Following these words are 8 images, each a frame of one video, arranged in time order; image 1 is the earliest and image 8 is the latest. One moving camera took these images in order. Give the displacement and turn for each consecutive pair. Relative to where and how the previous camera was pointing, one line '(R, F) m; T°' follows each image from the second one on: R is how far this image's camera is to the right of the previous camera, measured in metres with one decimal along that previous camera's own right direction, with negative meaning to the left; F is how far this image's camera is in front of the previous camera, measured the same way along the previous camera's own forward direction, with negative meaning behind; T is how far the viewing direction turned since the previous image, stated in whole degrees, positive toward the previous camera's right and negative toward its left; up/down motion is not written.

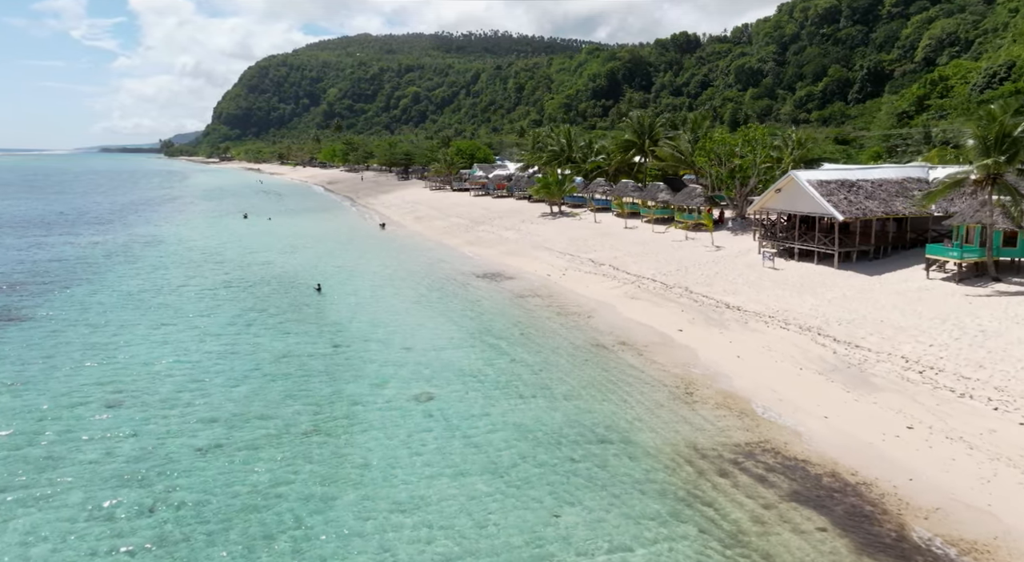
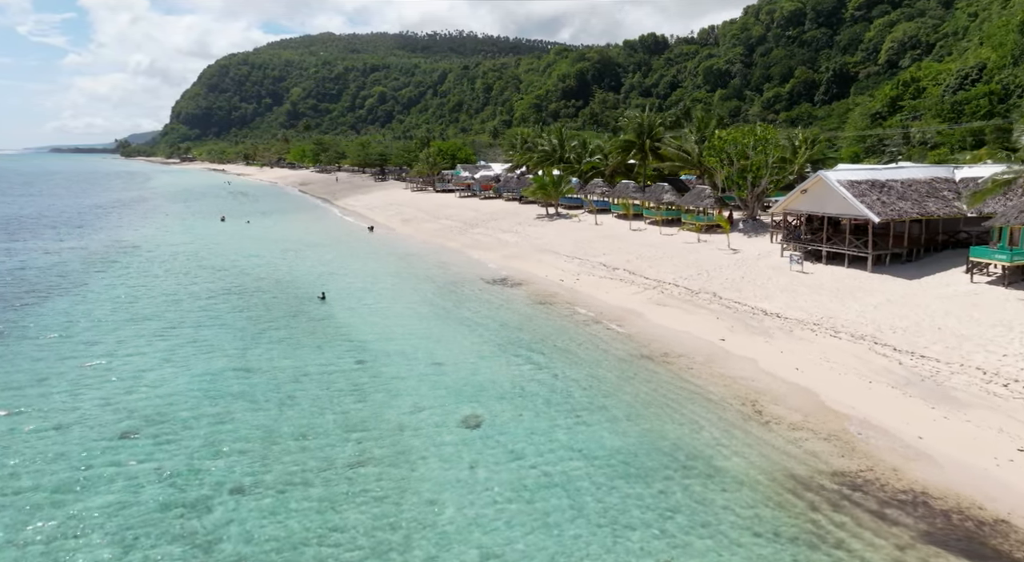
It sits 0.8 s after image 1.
(-1.9, +1.3) m; +3°
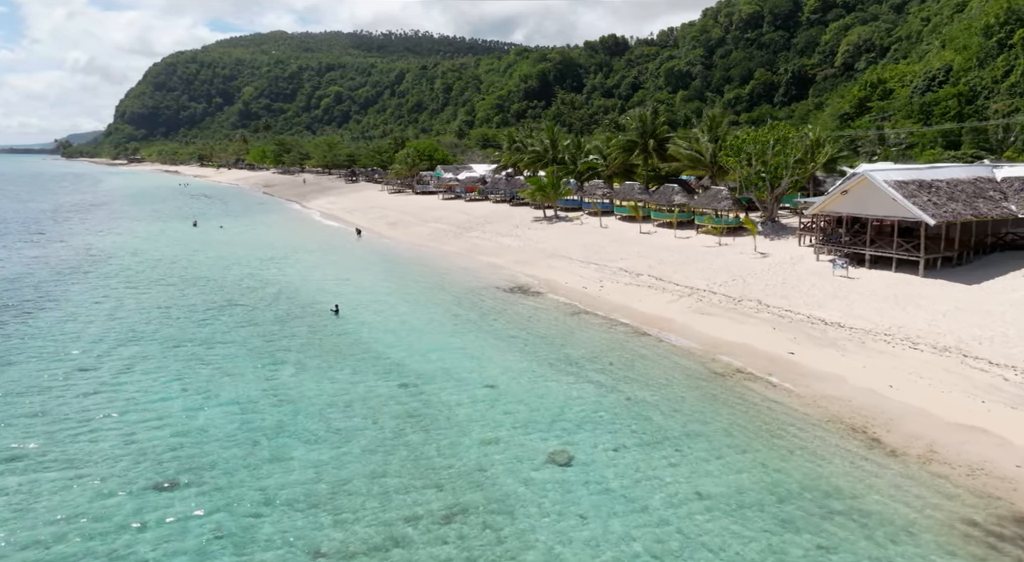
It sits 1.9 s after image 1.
(-2.5, +1.8) m; +4°
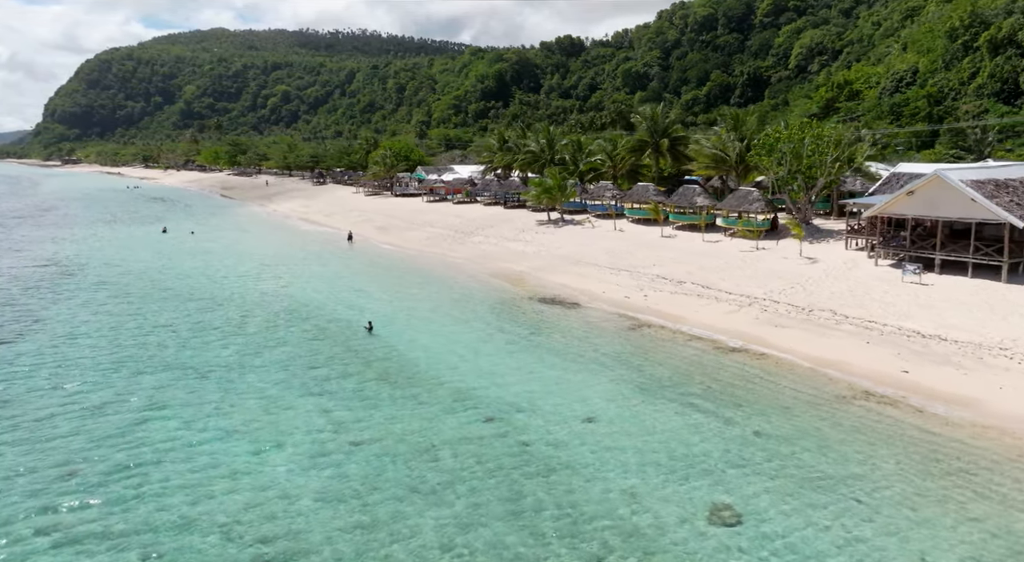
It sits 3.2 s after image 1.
(-3.2, +2.3) m; +4°
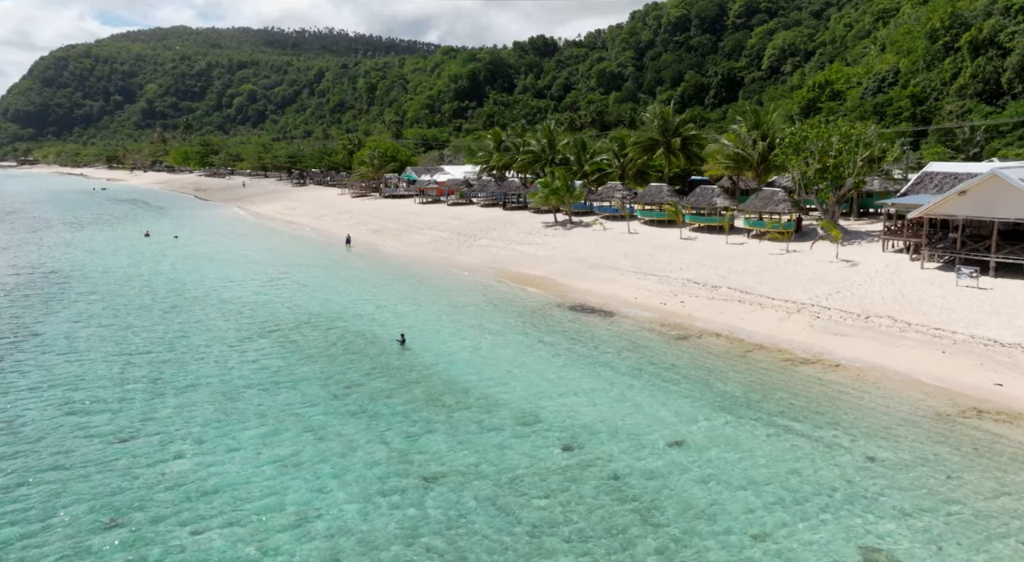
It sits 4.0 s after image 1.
(-2.2, +1.5) m; +3°
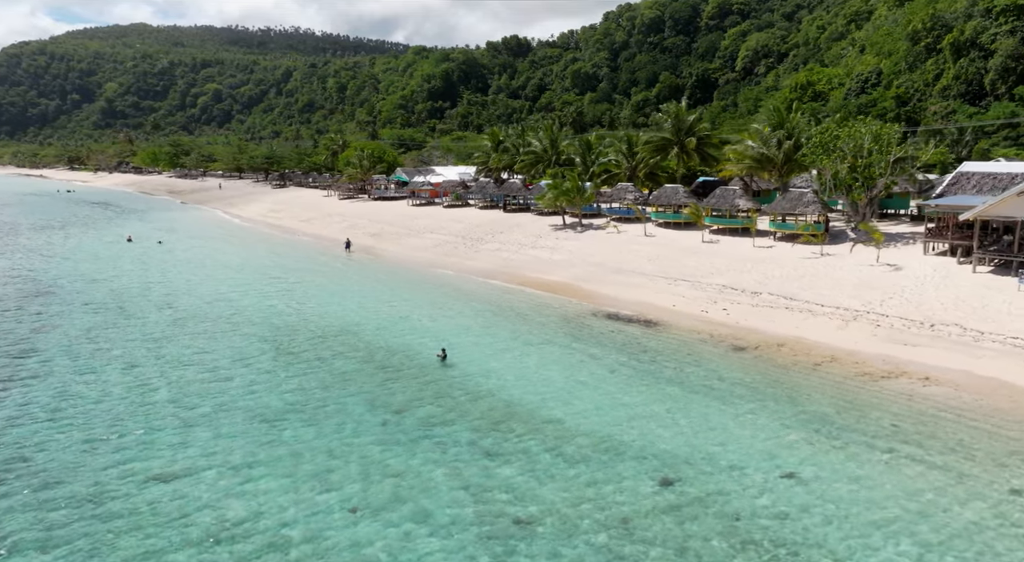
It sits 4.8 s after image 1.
(-2.2, +1.5) m; +3°
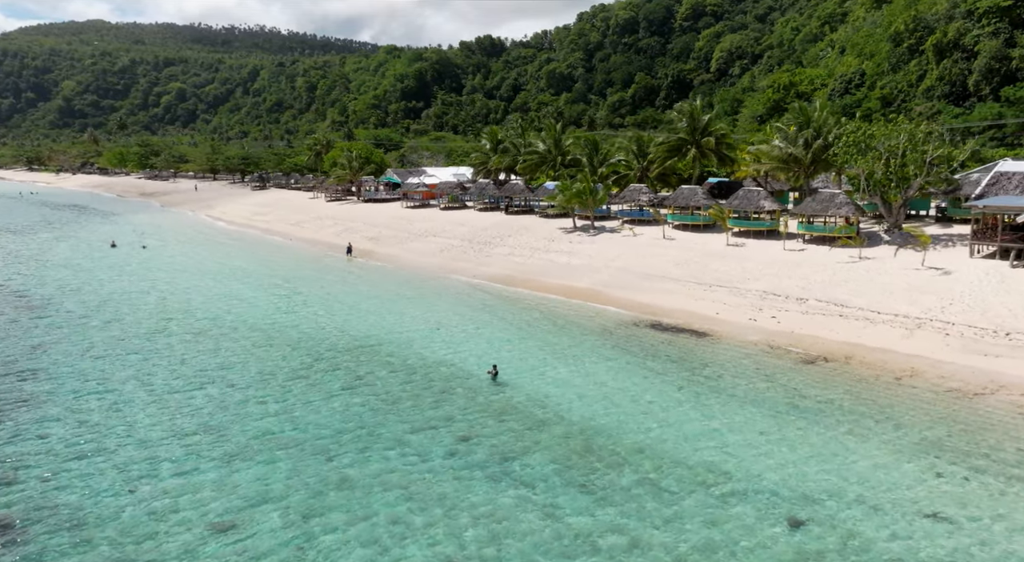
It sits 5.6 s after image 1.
(-2.2, +1.5) m; +3°
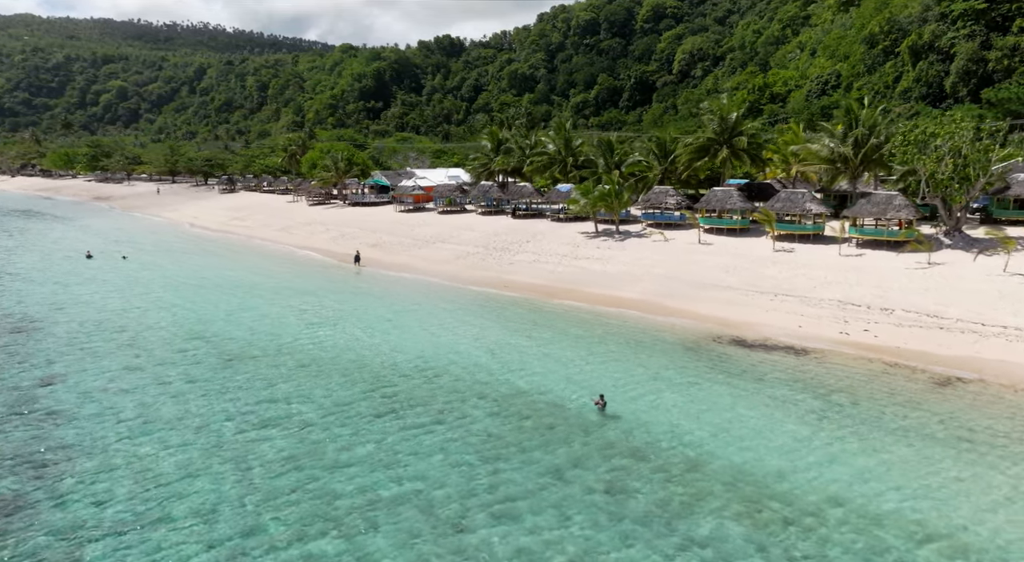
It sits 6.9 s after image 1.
(-3.5, +2.5) m; +4°
